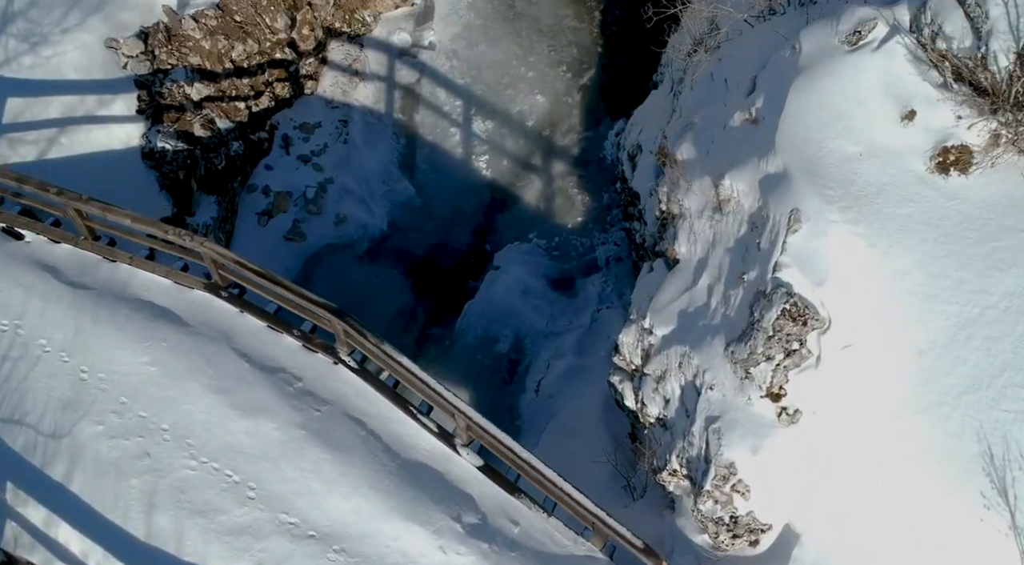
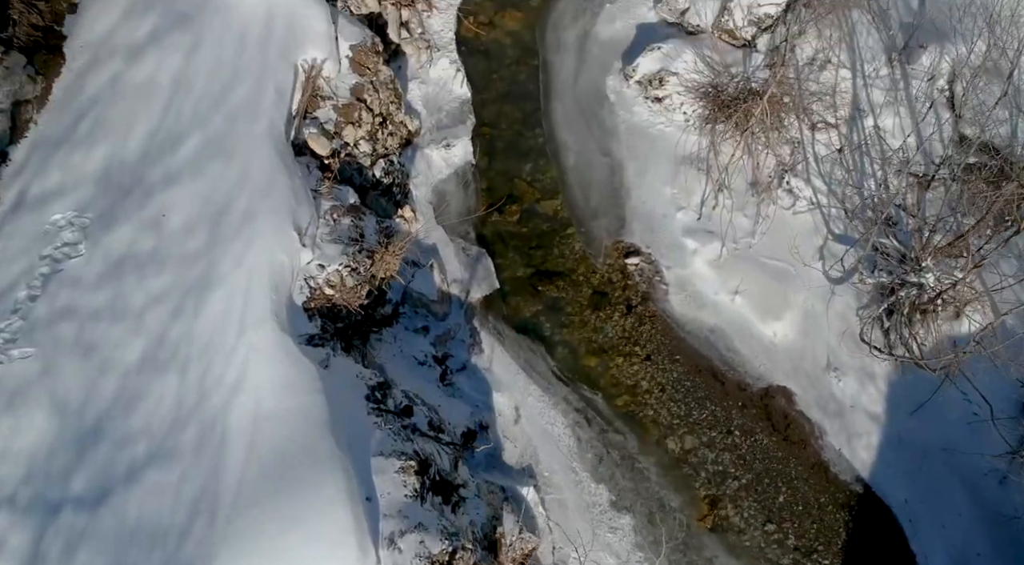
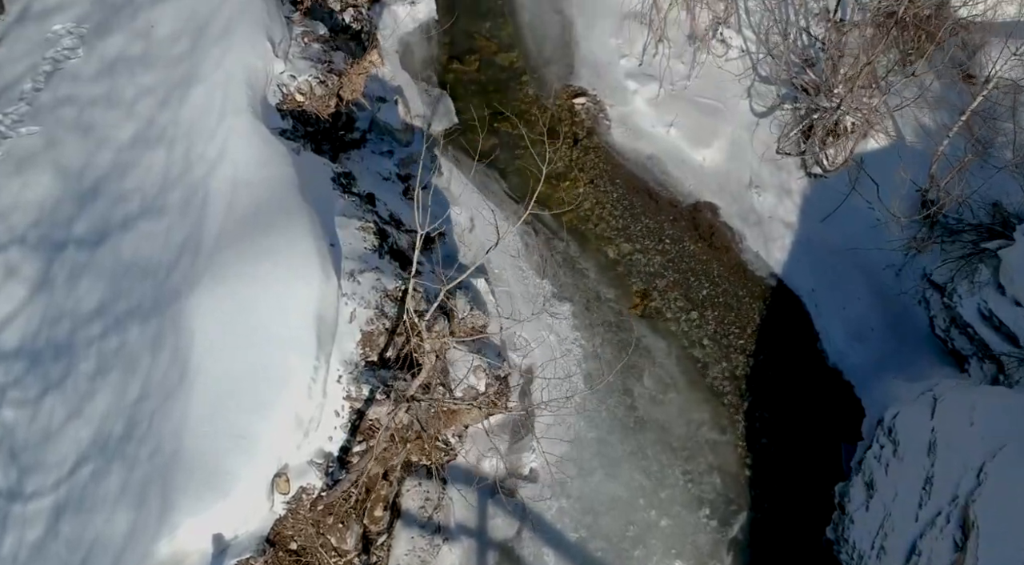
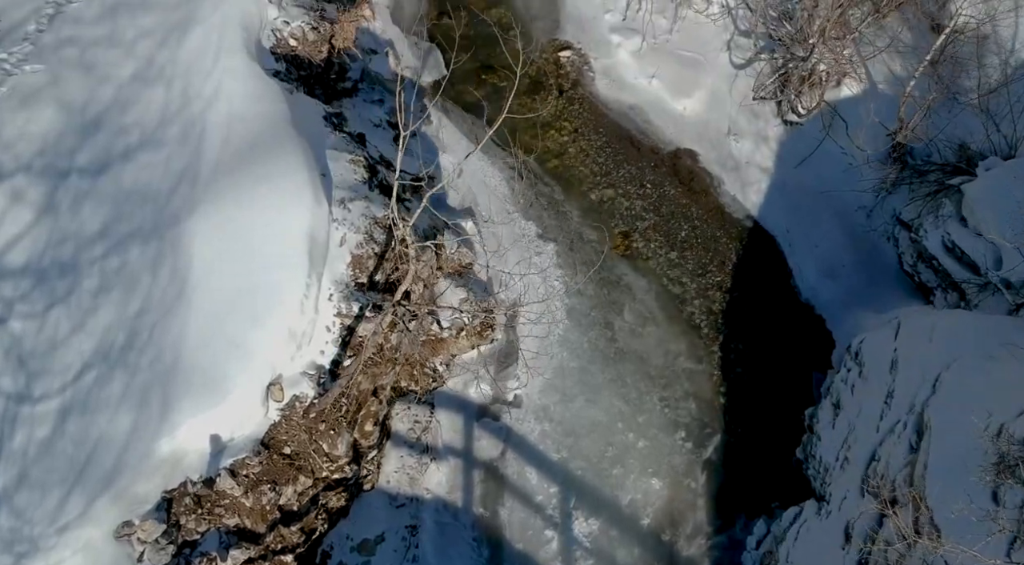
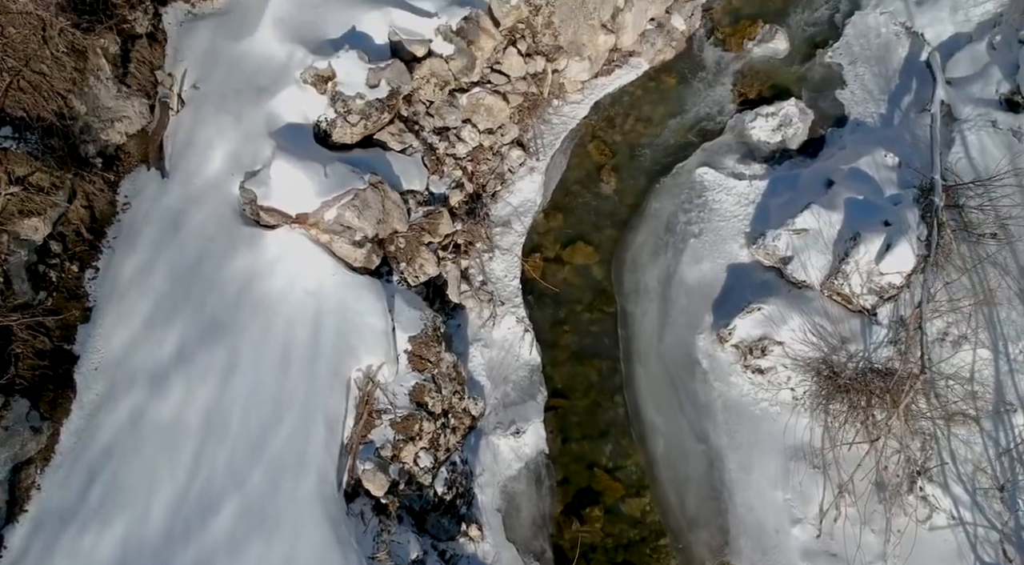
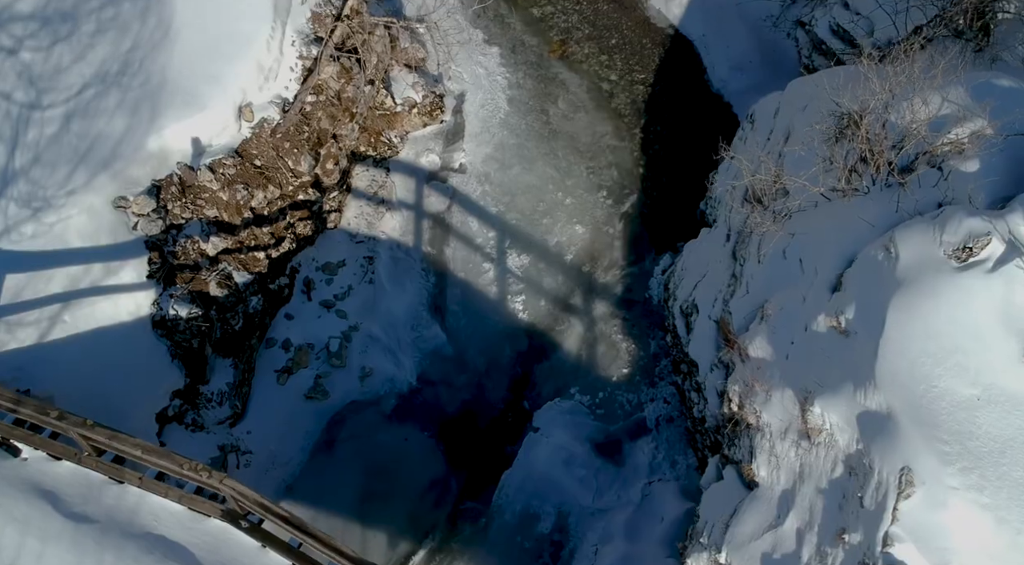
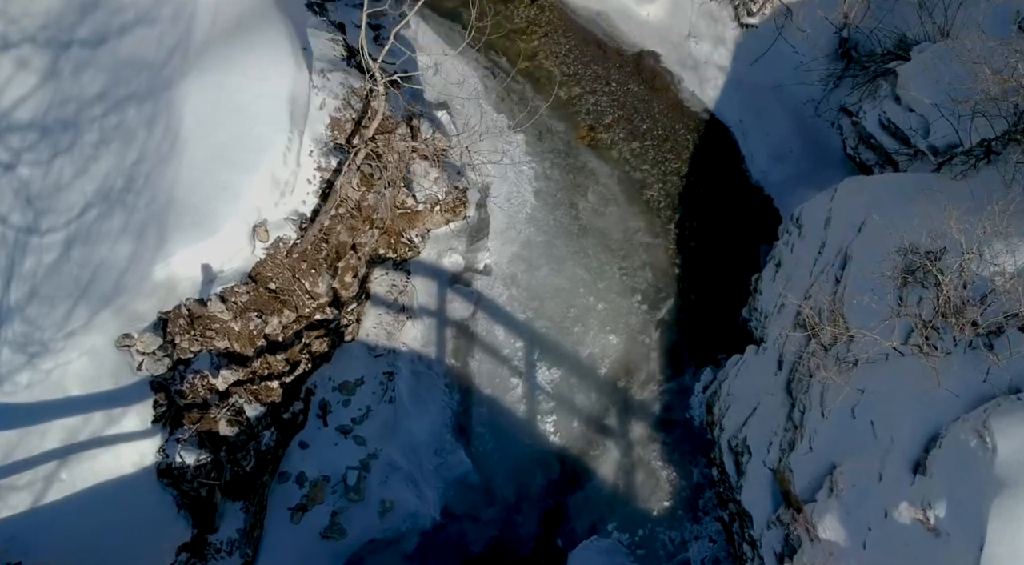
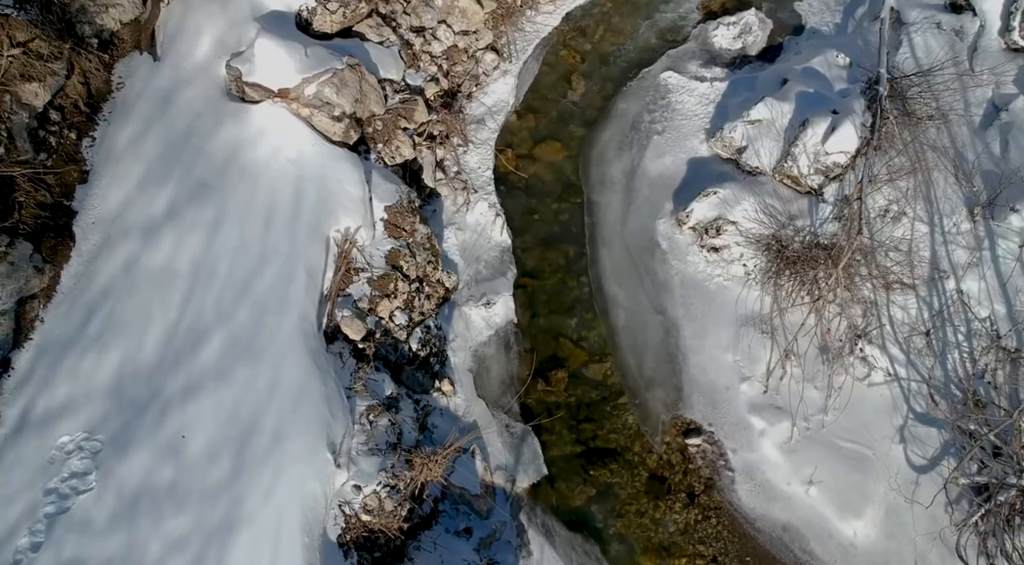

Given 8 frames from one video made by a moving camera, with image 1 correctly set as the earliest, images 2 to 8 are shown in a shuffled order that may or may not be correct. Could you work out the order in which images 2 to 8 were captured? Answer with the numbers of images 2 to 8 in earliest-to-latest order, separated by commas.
6, 7, 4, 3, 2, 8, 5
